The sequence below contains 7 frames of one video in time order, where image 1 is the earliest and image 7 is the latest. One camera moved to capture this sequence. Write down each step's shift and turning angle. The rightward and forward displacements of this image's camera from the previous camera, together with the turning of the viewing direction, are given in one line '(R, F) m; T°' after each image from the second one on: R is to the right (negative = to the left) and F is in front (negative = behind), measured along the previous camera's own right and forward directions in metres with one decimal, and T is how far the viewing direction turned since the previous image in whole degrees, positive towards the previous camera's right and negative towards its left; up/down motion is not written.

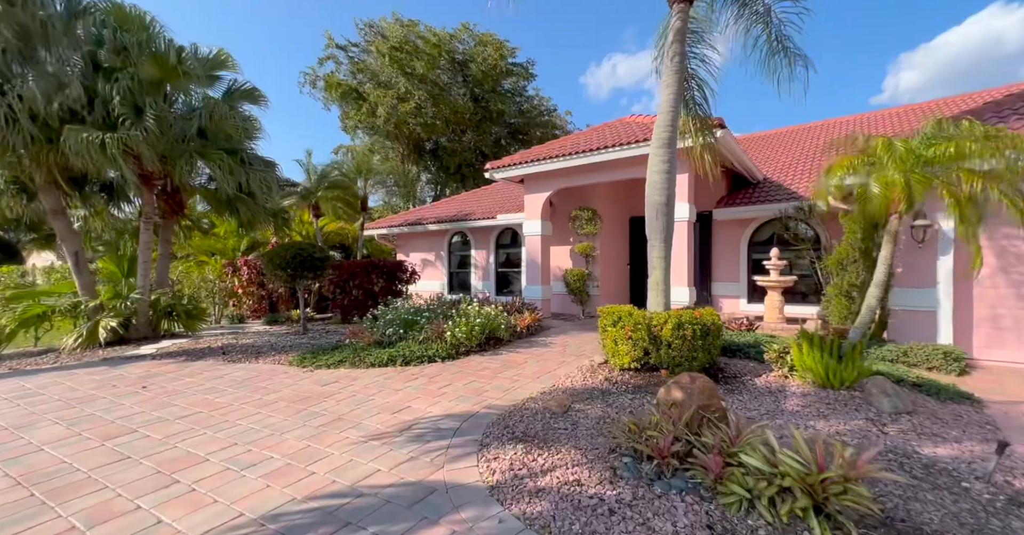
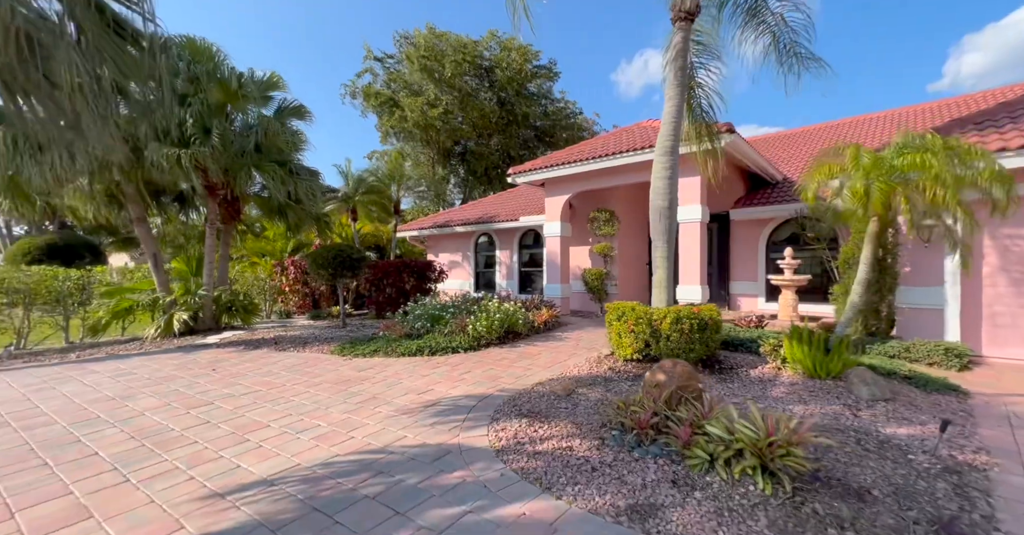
(+0.2, -0.7) m; -4°
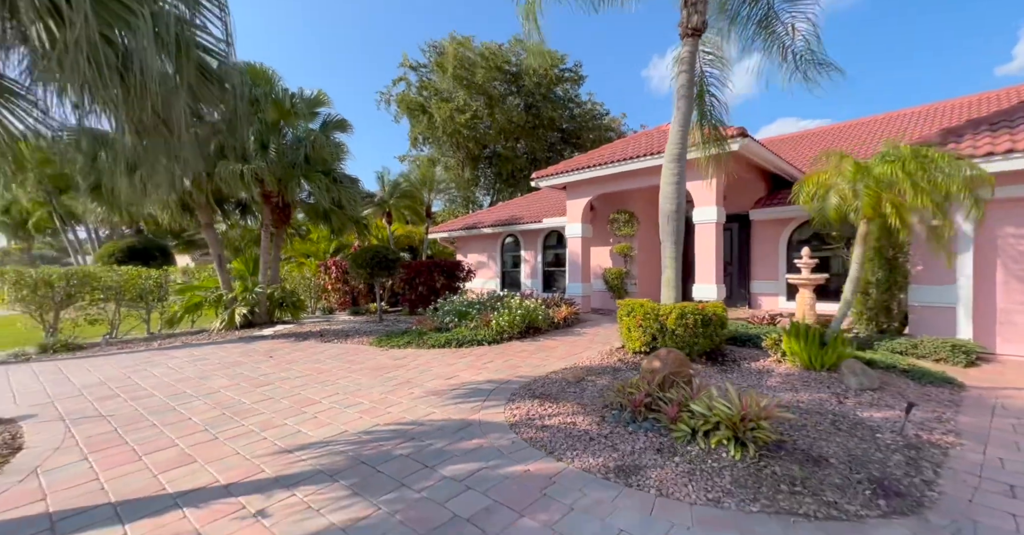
(+0.2, -0.7) m; -4°
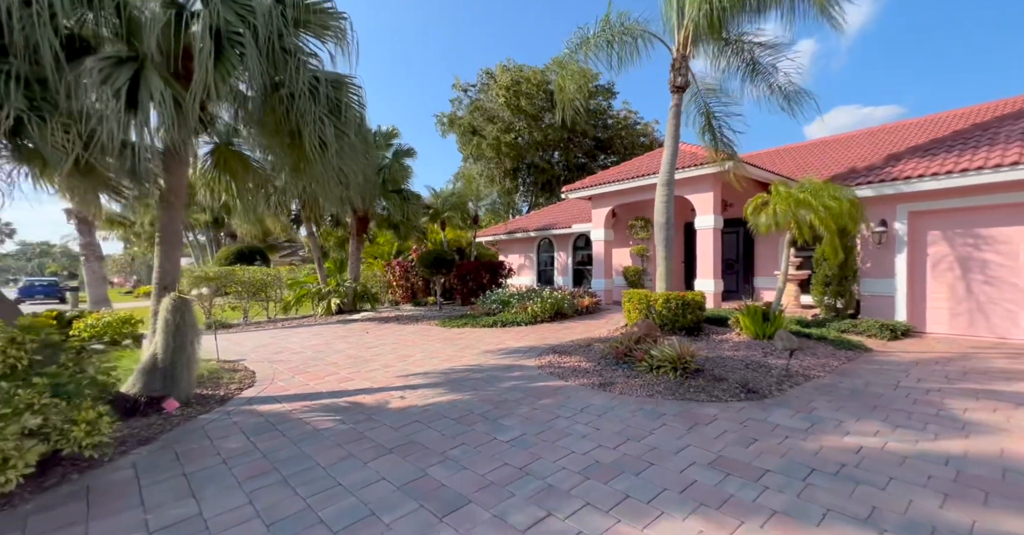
(+0.2, -2.7) m; -5°
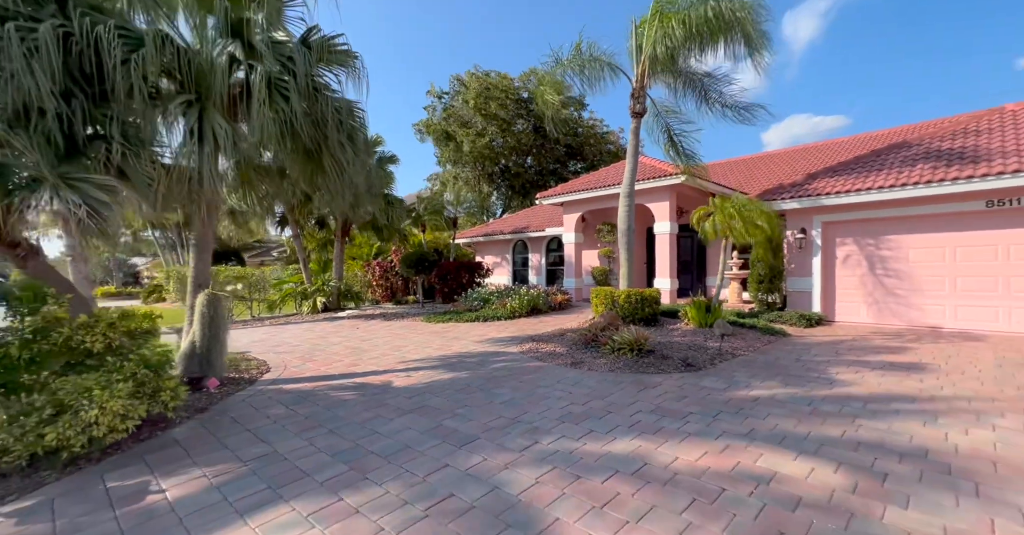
(-0.3, -1.3) m; +4°
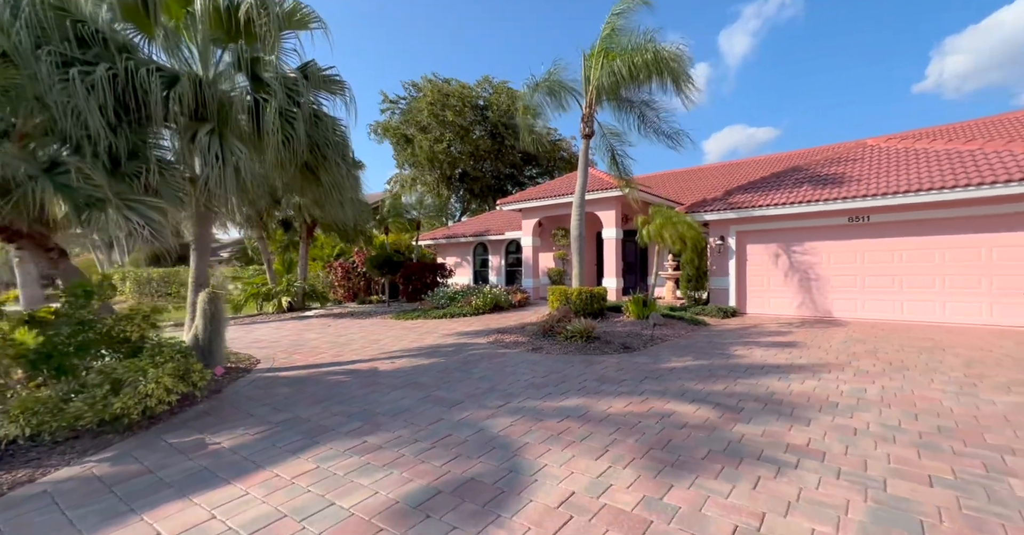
(-0.3, -1.3) m; +5°
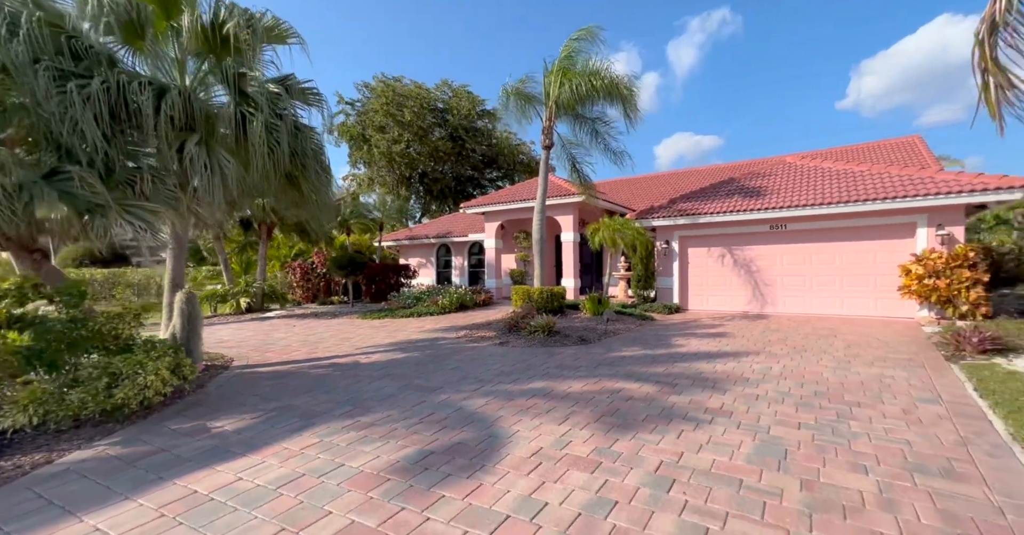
(-0.2, -0.8) m; +5°
